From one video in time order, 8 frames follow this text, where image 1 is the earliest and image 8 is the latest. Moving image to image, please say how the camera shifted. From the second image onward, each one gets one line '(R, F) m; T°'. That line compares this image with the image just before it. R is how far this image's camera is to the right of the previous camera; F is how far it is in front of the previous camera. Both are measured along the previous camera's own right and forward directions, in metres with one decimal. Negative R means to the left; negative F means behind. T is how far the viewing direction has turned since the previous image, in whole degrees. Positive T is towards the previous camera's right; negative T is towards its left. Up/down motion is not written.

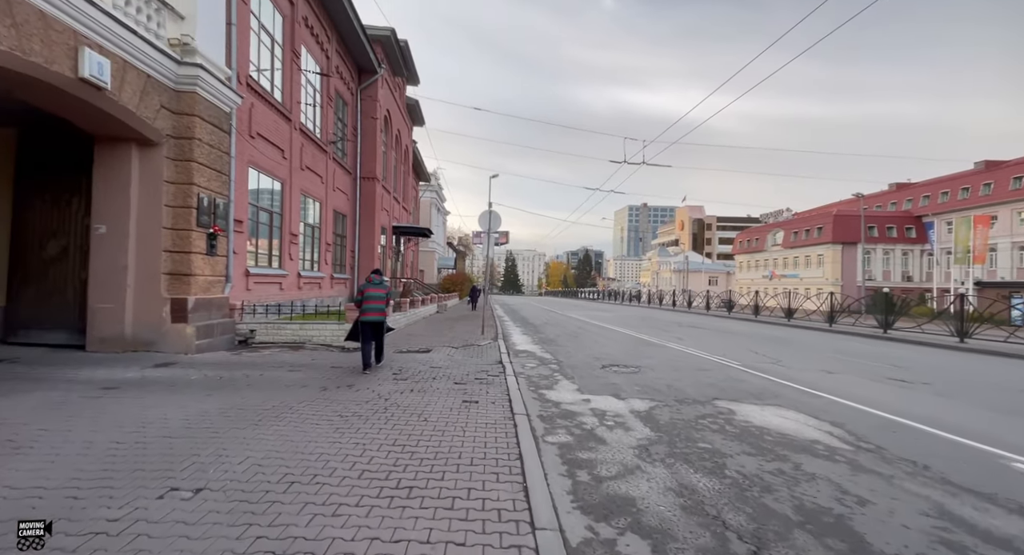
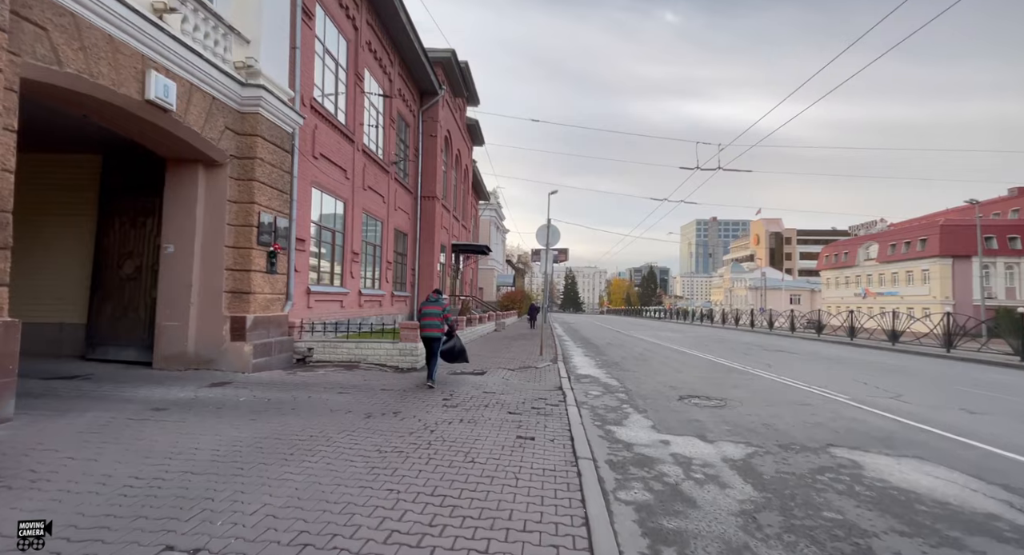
(0.0, +0.7) m; -7°
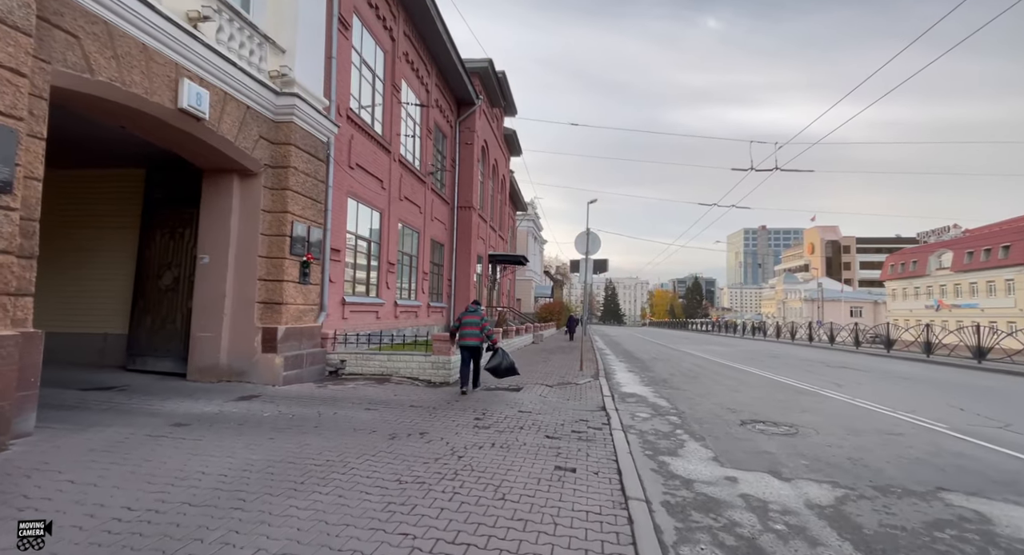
(0.0, +0.5) m; -4°
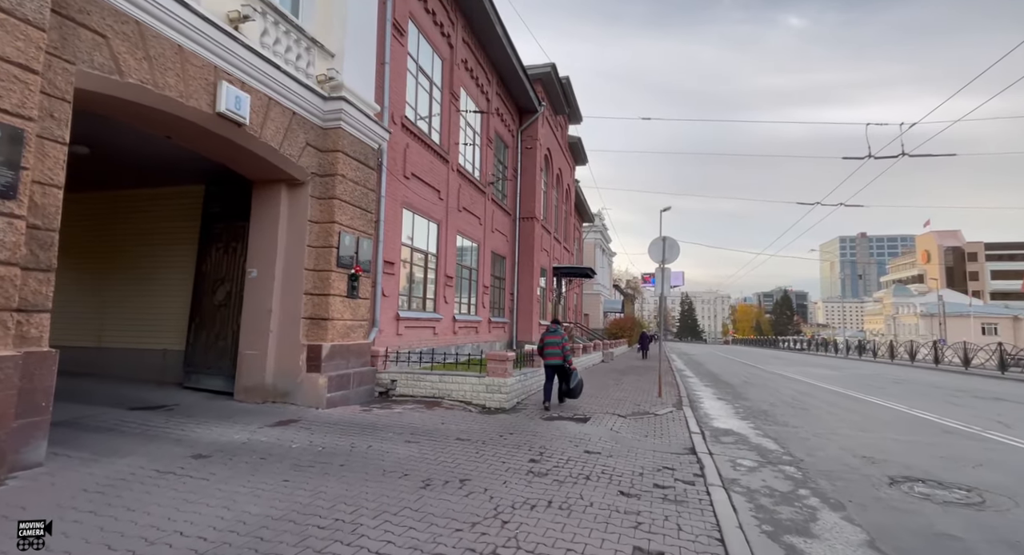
(+0.1, +1.1) m; -8°
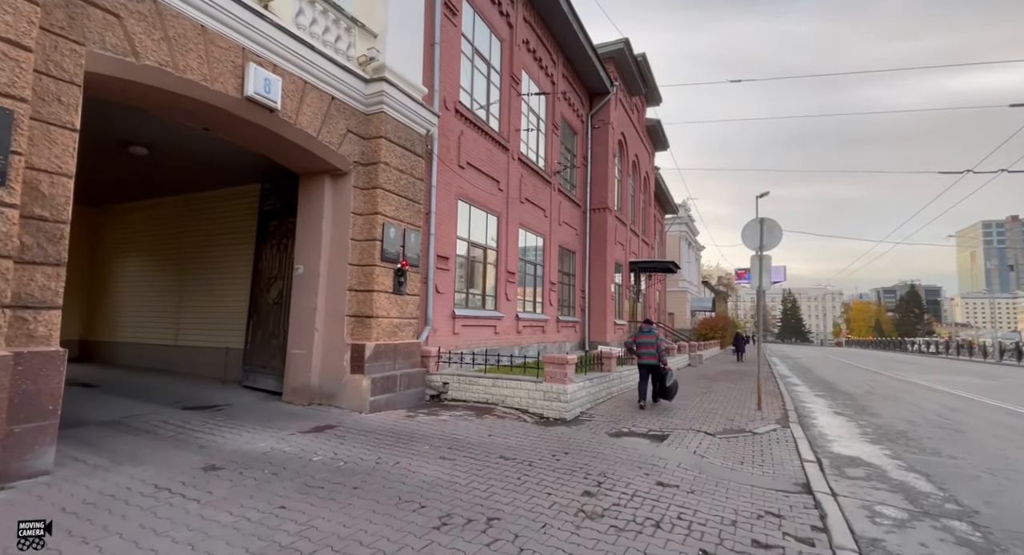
(+0.3, +1.1) m; -9°
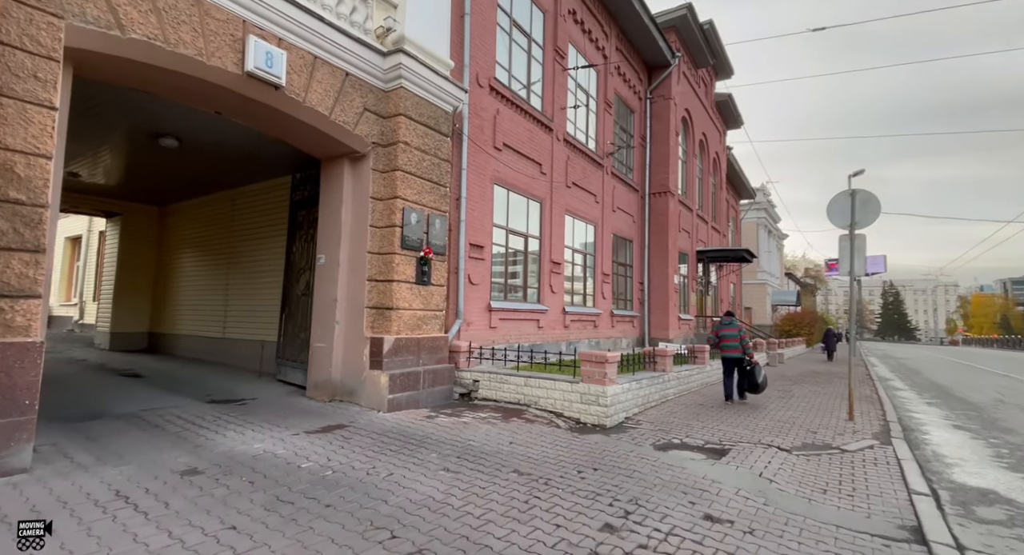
(+0.5, +0.9) m; -8°
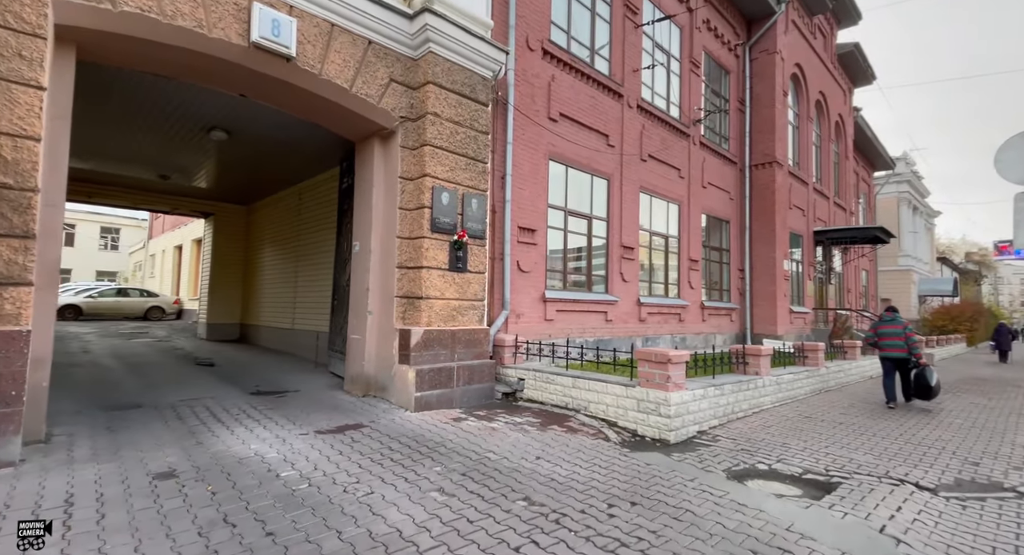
(+0.7, +1.1) m; -12°
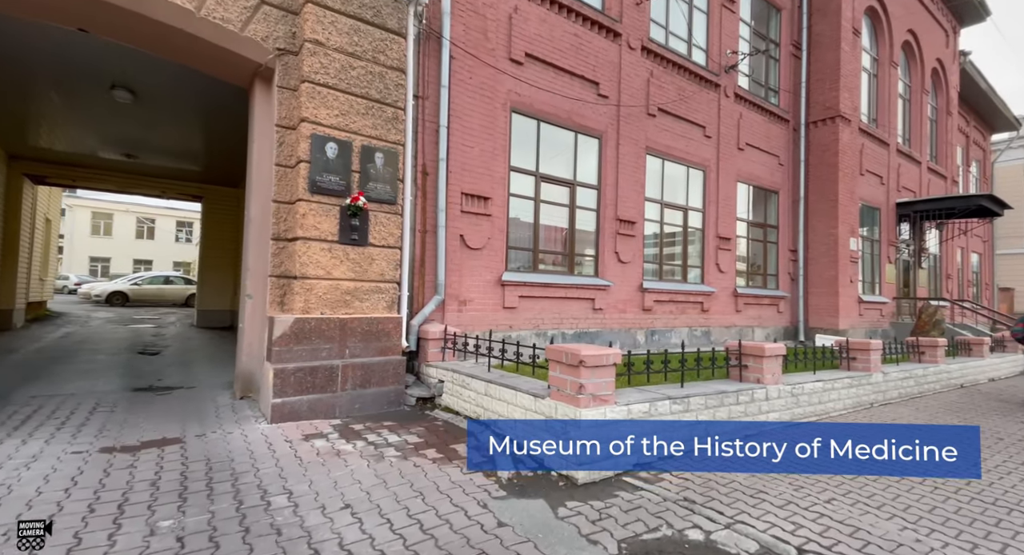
(+1.7, +1.7) m; -8°
